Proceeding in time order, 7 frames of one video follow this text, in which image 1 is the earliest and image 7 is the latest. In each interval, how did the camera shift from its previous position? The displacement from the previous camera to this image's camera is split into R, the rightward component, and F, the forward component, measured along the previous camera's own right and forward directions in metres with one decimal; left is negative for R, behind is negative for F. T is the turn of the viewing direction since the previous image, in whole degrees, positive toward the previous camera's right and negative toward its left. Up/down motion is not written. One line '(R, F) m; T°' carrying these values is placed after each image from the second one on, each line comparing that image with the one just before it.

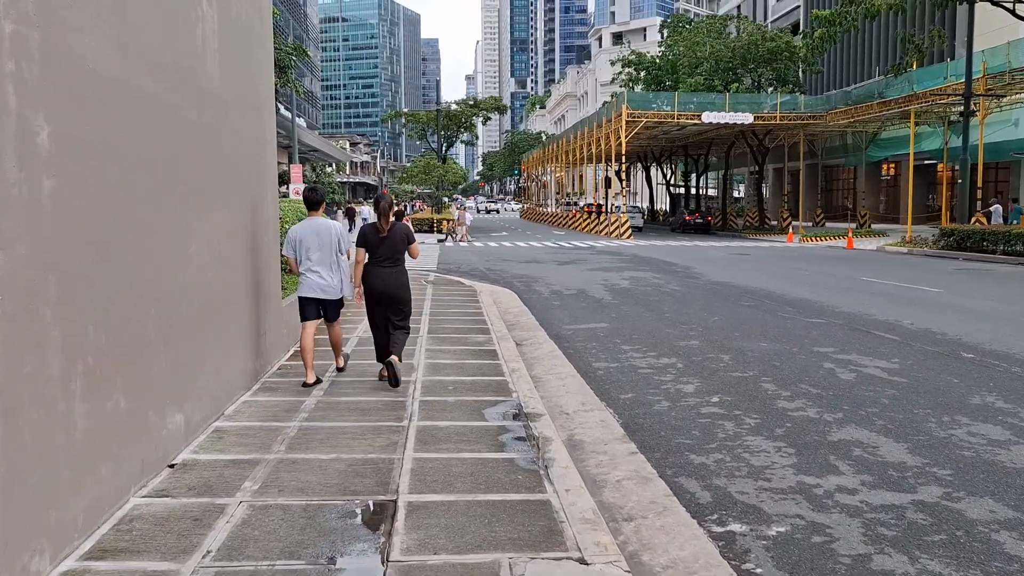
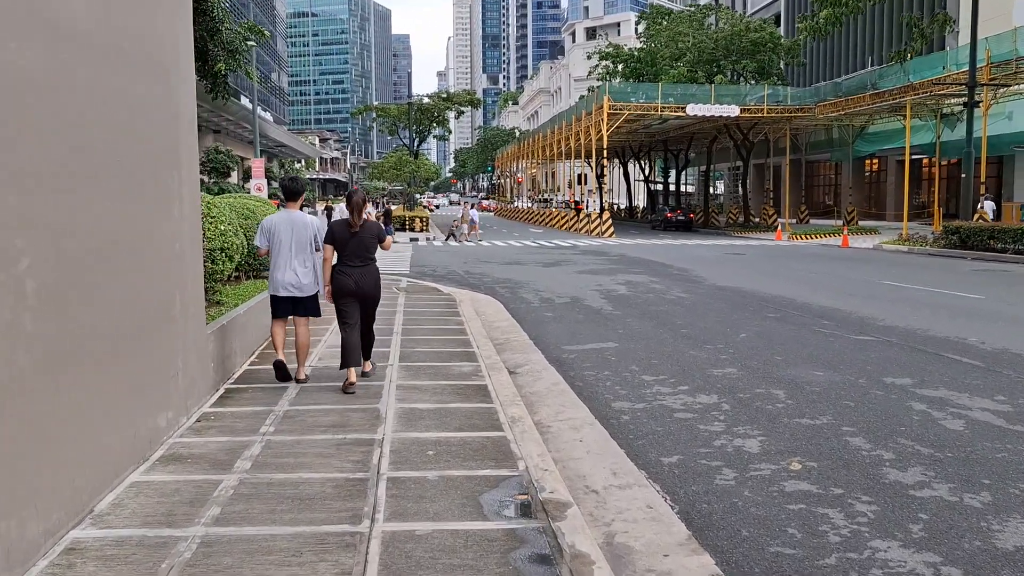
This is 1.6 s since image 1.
(-0.2, +2.0) m; +2°
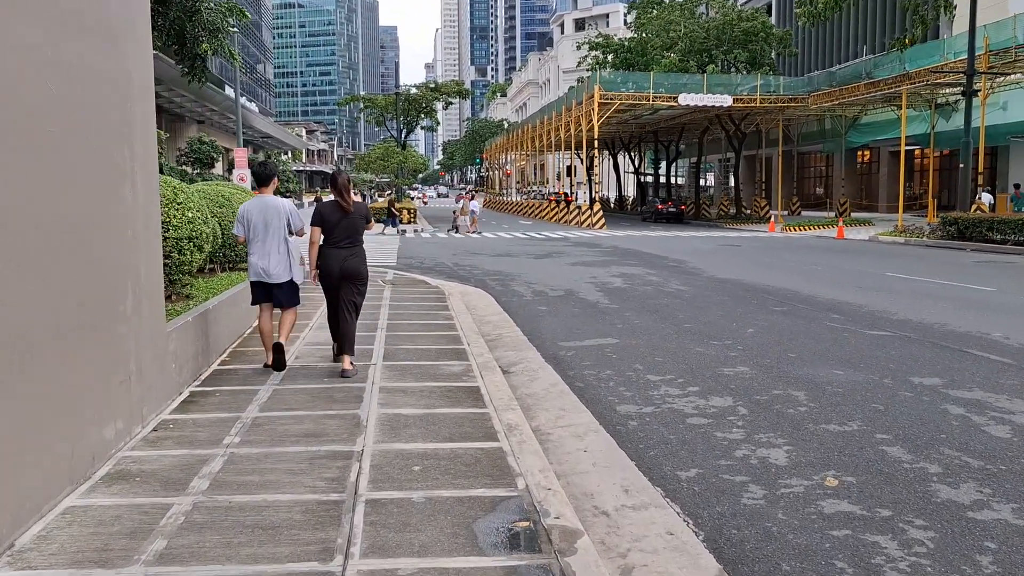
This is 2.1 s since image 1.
(0.0, +0.6) m; +1°
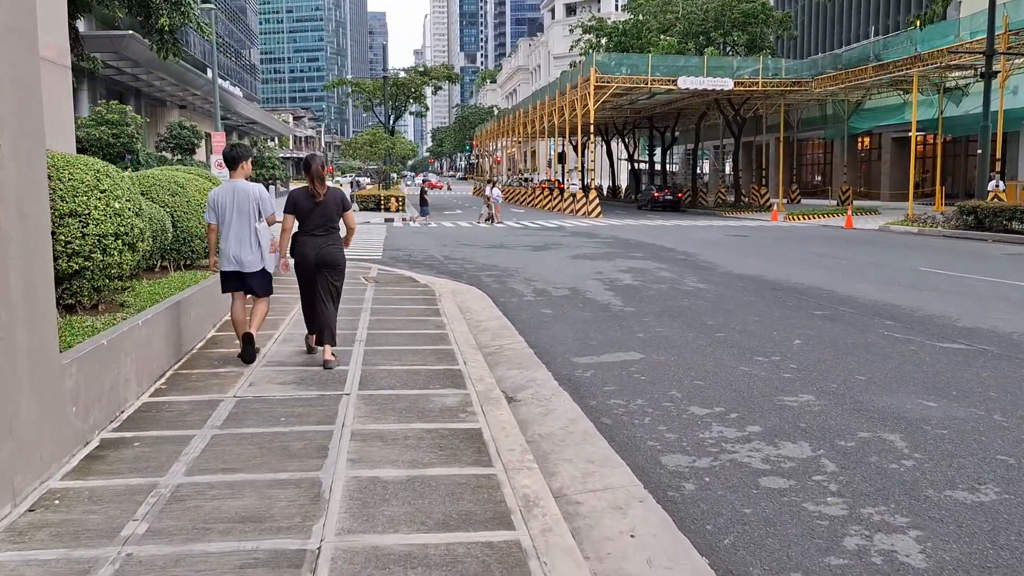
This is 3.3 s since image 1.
(-0.1, +1.5) m; +1°
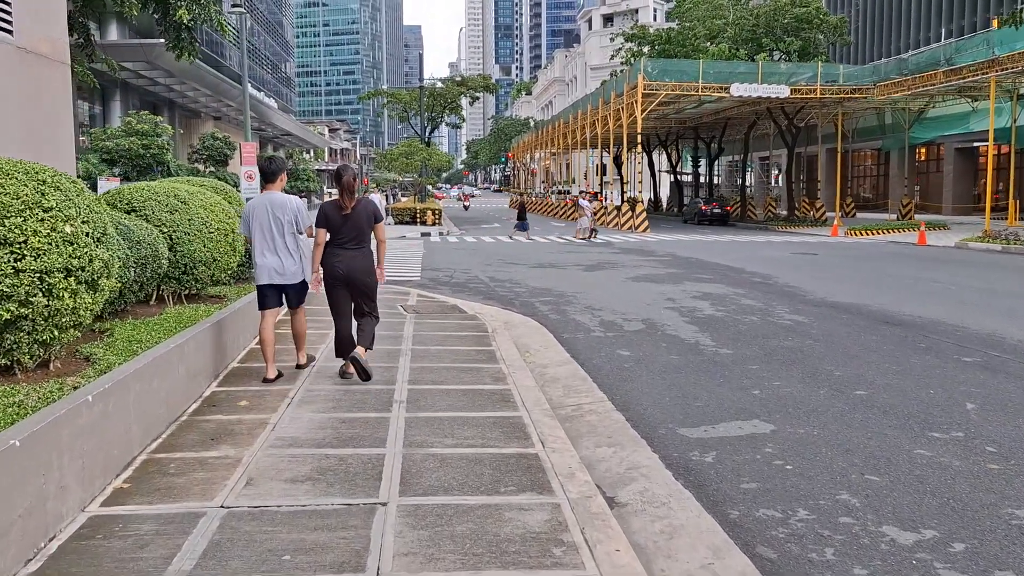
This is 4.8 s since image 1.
(-0.3, +1.8) m; -2°
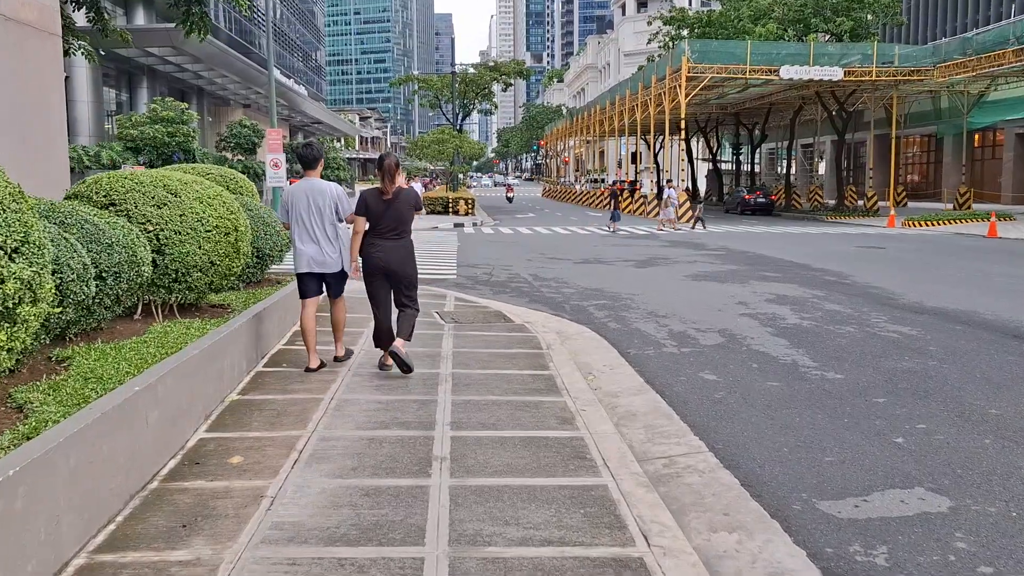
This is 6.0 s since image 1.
(-0.2, +1.5) m; -2°
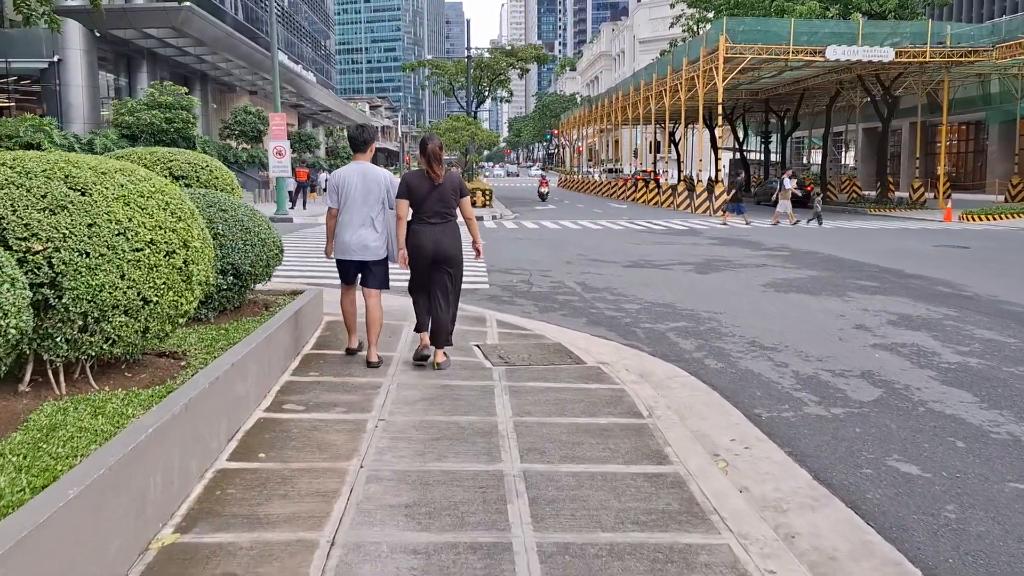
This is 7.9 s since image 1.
(-0.4, +2.4) m; -1°
